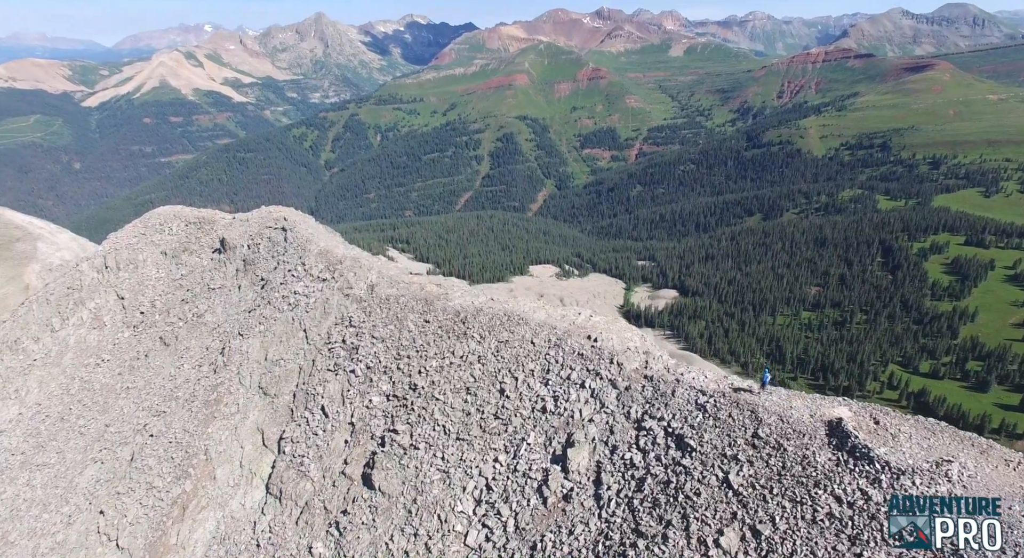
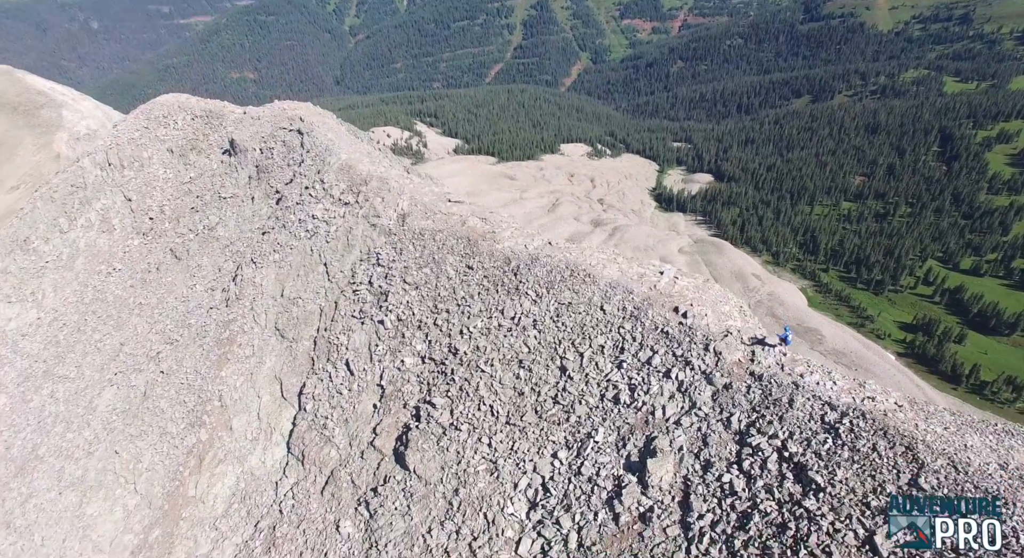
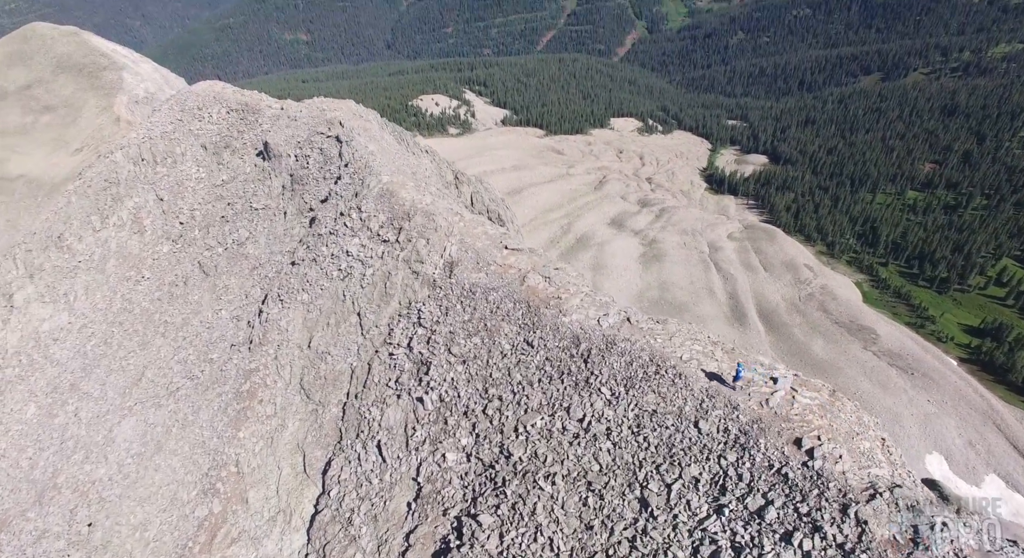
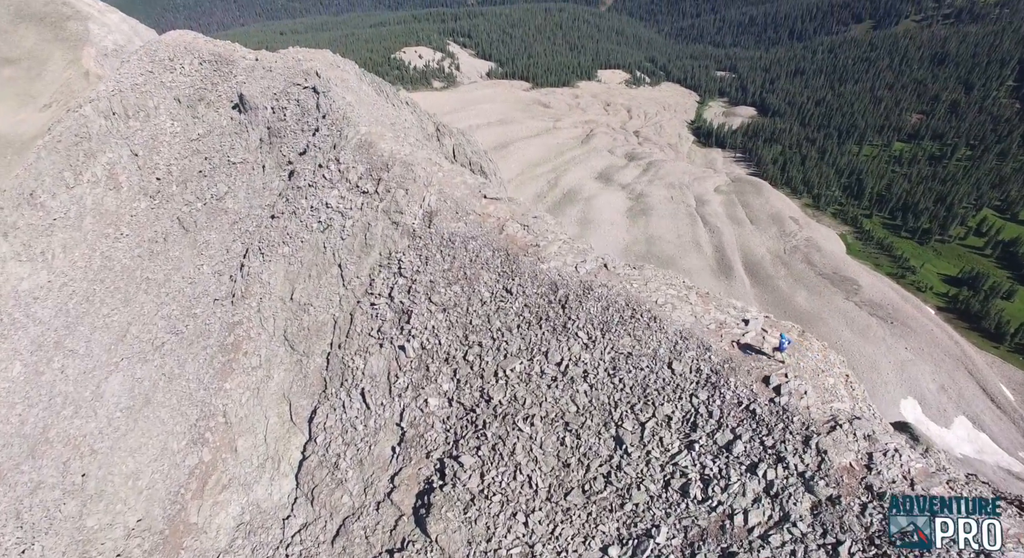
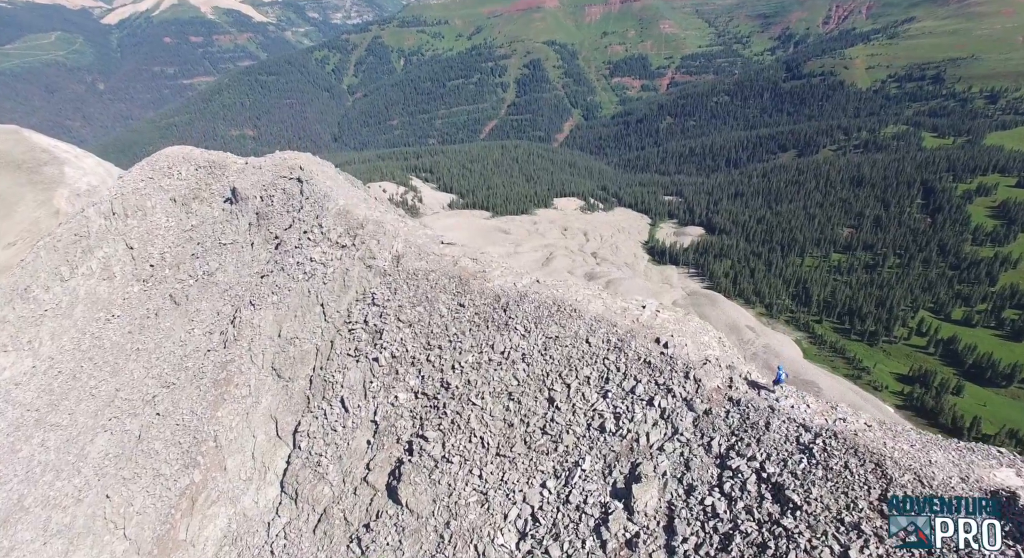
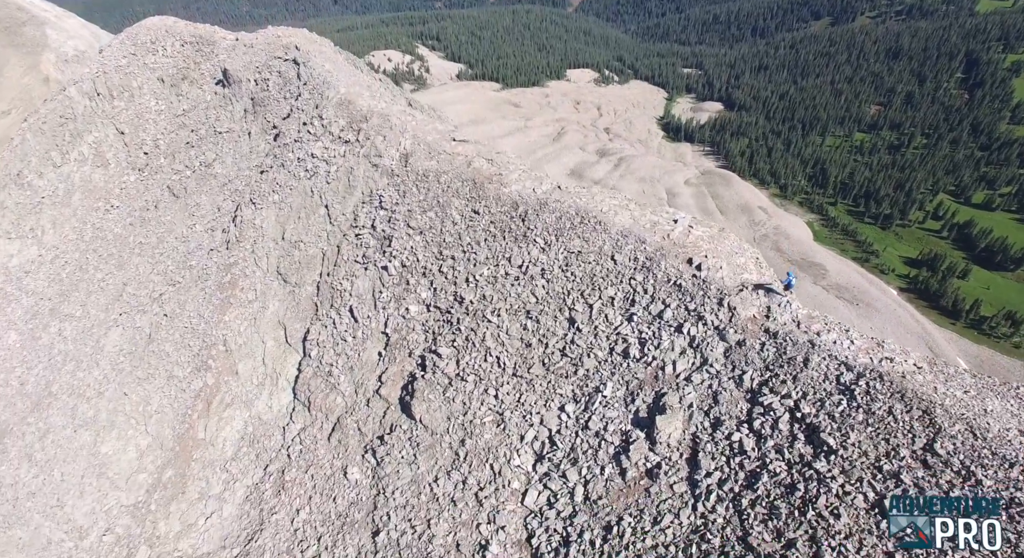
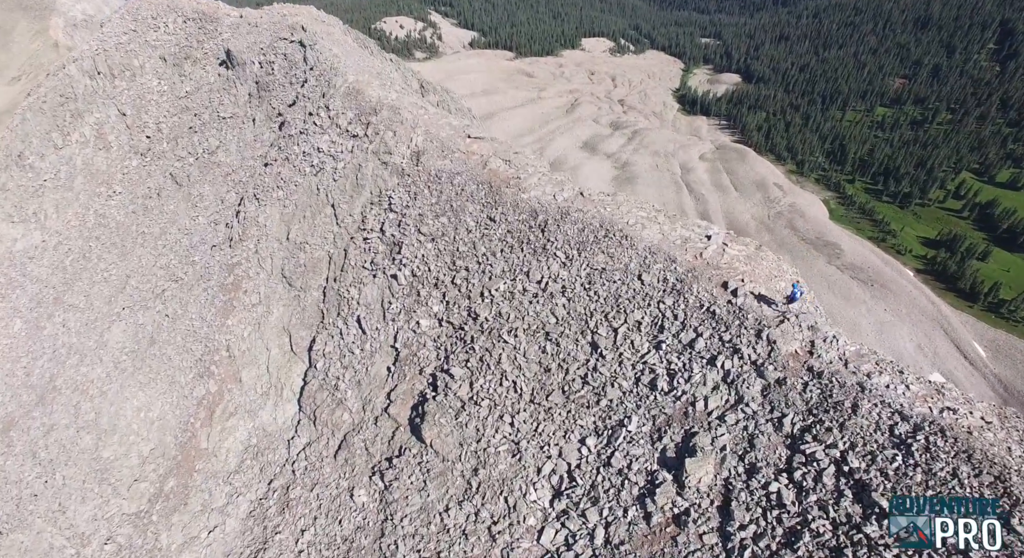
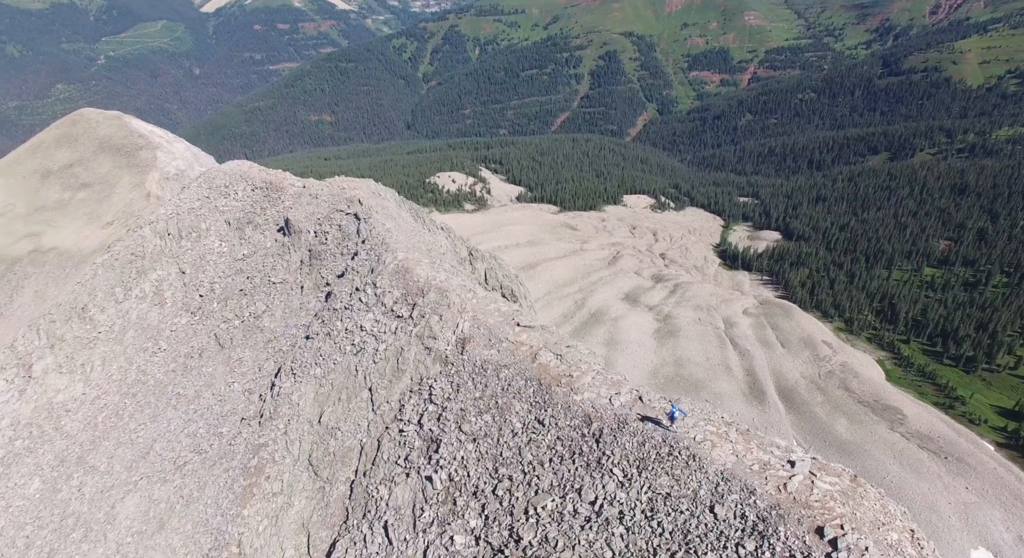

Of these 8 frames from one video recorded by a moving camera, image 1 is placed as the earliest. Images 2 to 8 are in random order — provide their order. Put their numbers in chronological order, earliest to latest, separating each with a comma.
5, 2, 6, 7, 4, 3, 8
